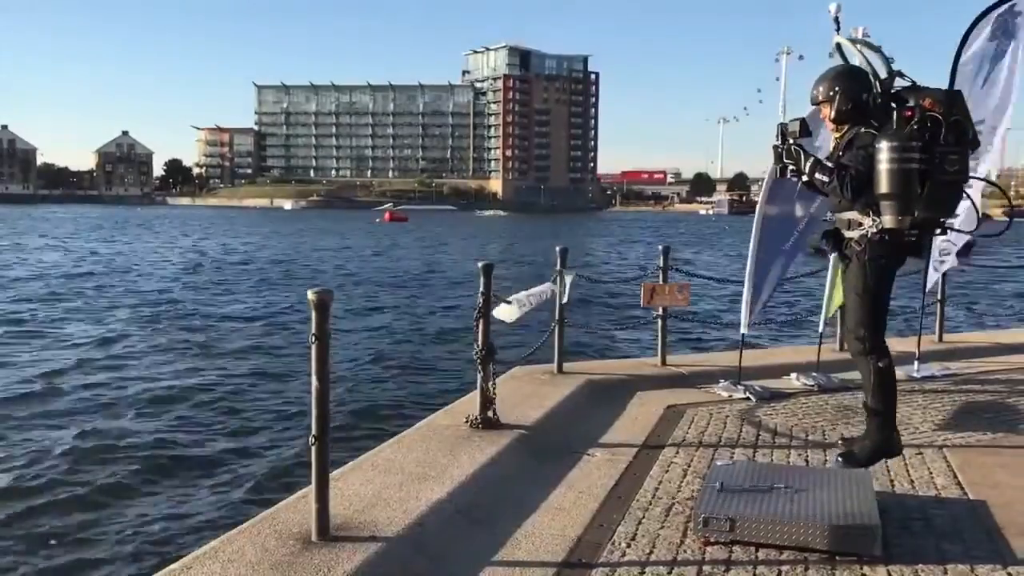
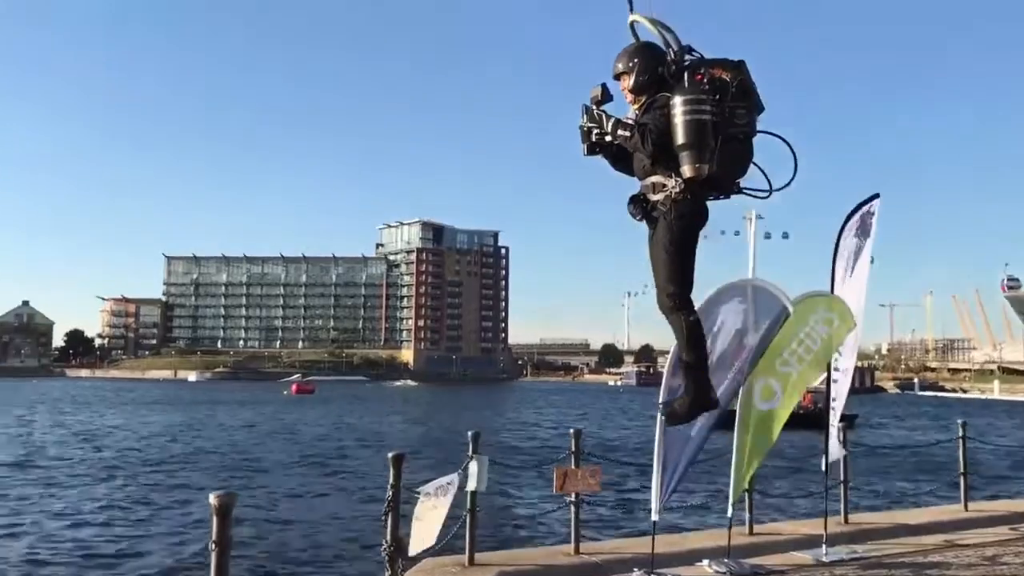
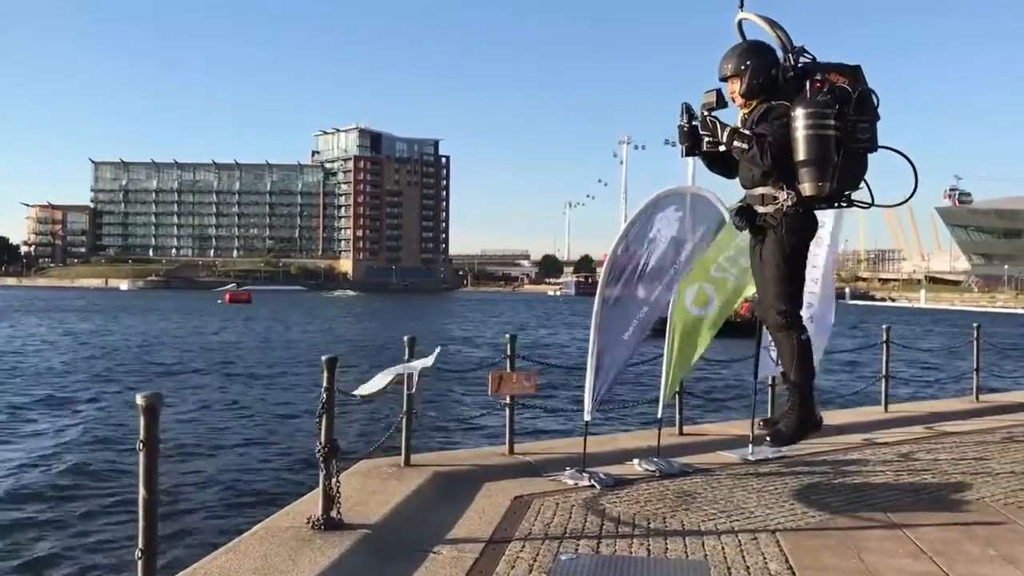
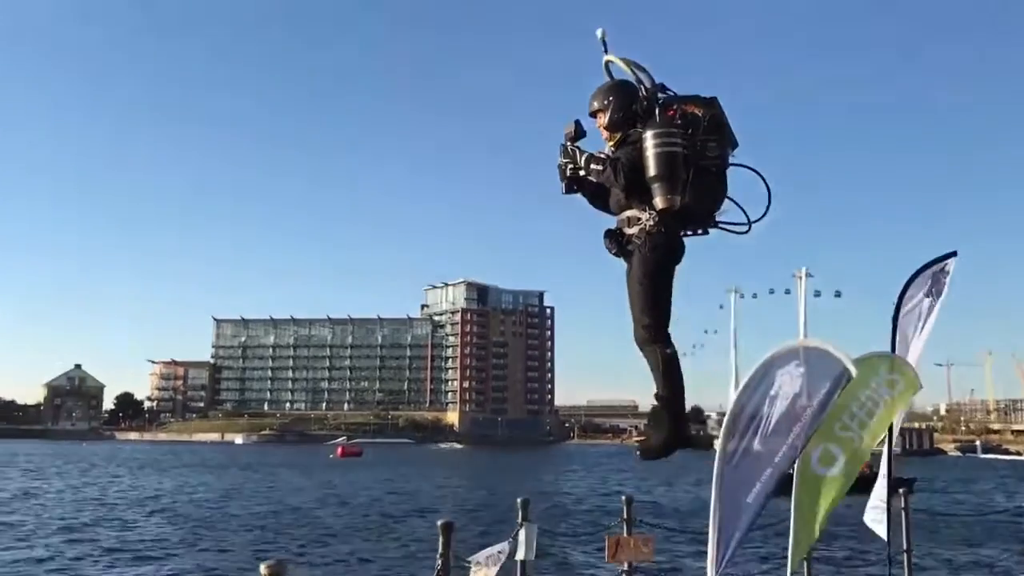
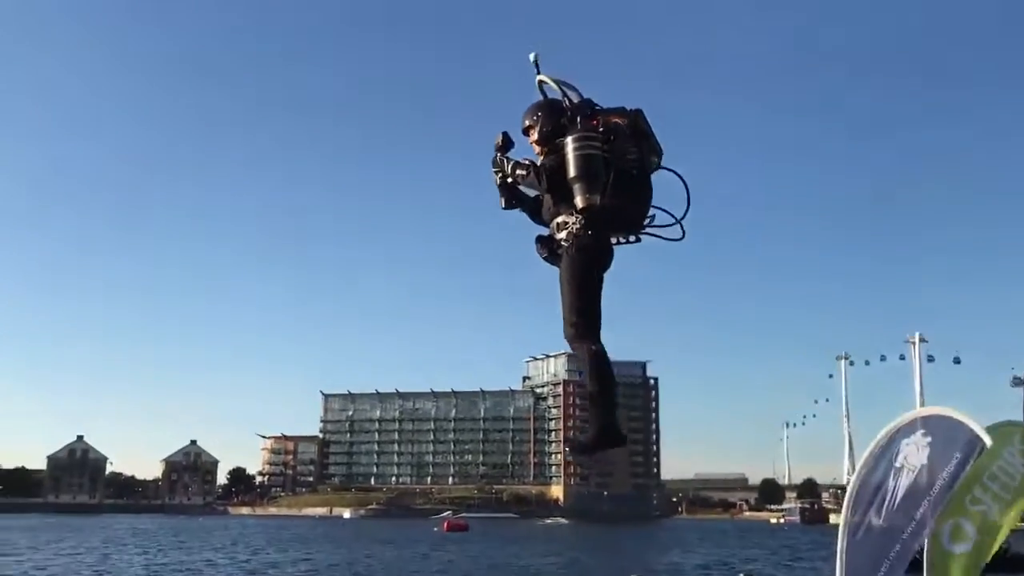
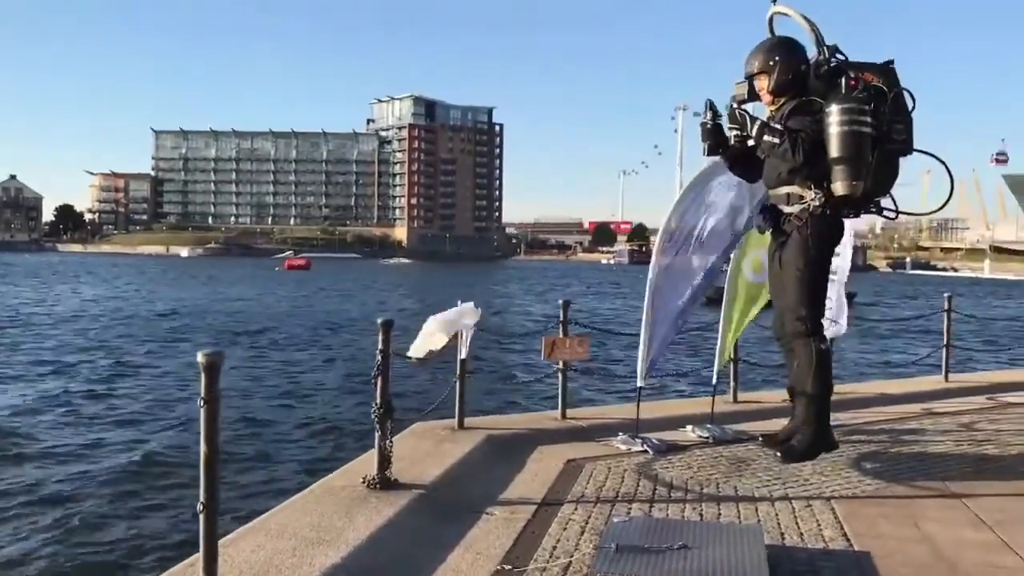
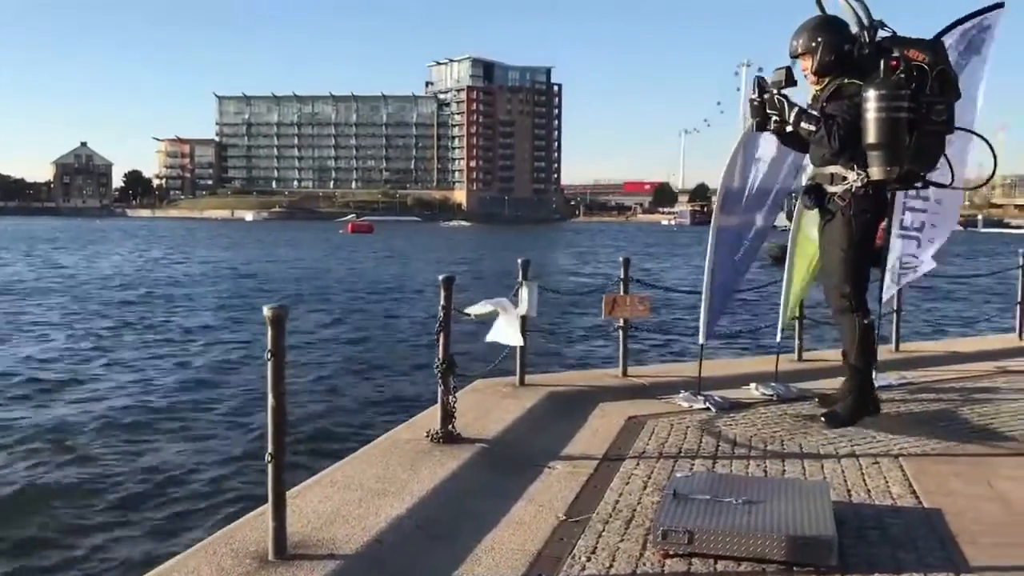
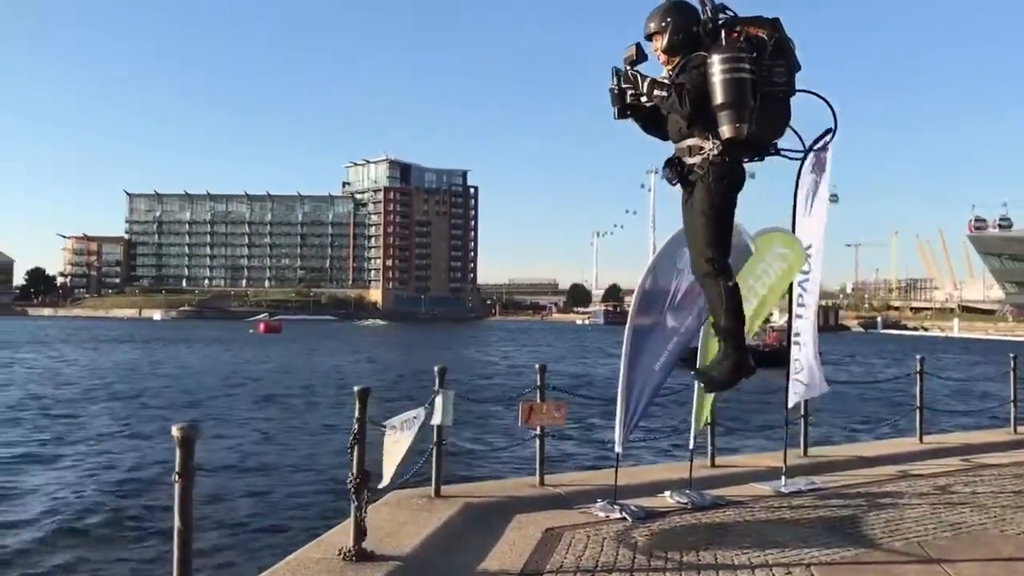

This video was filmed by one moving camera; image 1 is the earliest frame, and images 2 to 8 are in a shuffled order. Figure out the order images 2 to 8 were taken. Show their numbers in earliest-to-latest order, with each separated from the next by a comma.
7, 6, 3, 8, 2, 4, 5
